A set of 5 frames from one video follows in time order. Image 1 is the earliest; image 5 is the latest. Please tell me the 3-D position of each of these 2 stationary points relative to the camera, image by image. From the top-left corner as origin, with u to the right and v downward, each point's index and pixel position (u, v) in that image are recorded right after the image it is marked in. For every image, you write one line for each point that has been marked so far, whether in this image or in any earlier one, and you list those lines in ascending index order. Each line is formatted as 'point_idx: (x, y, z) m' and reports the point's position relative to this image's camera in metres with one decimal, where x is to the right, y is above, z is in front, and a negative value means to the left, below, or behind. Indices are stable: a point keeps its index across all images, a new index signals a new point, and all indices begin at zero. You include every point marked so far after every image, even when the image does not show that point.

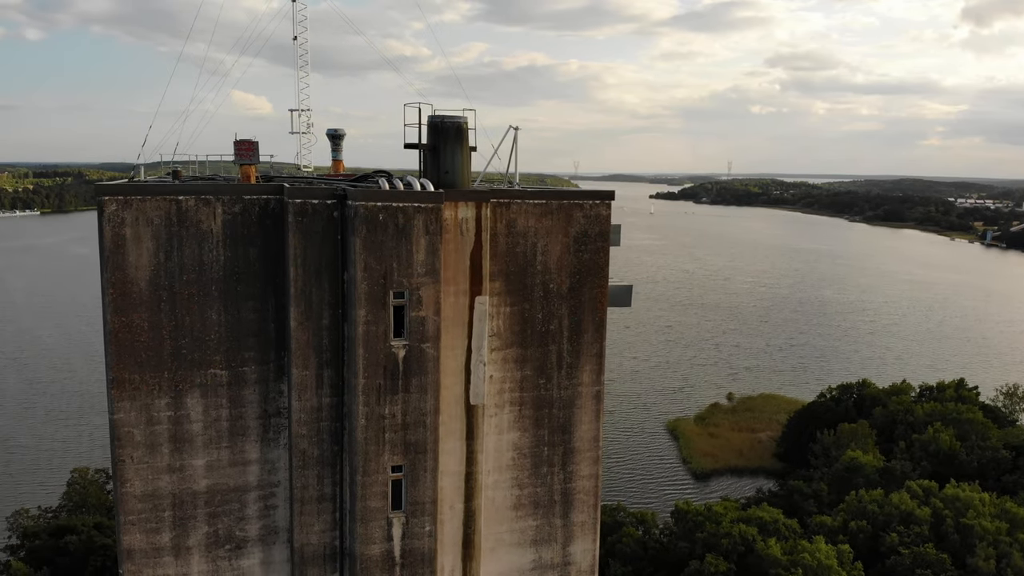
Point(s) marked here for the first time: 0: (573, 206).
0: (+0.9, +1.2, +10.2) m
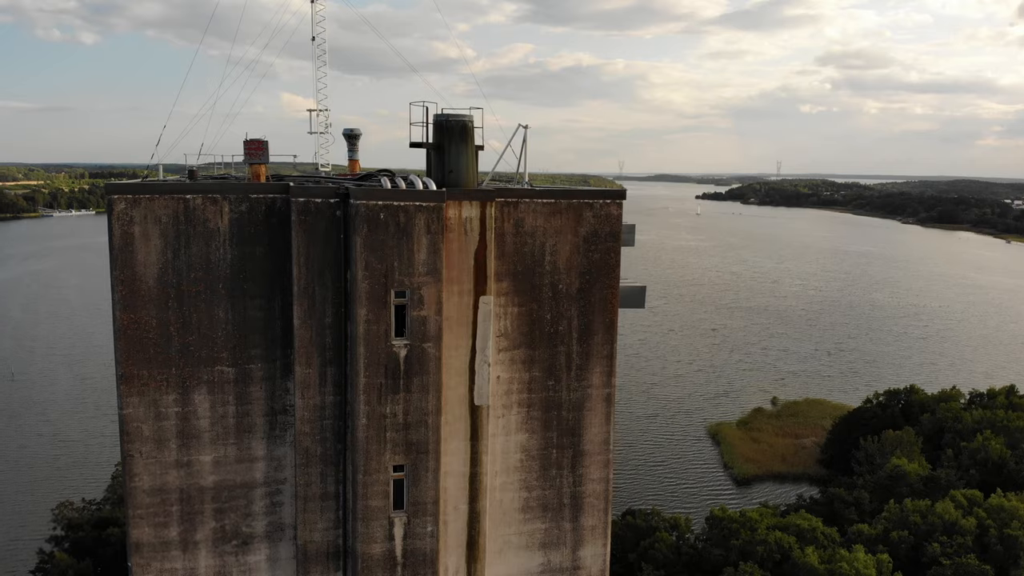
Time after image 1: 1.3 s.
0: (+1.1, +1.2, +10.0) m
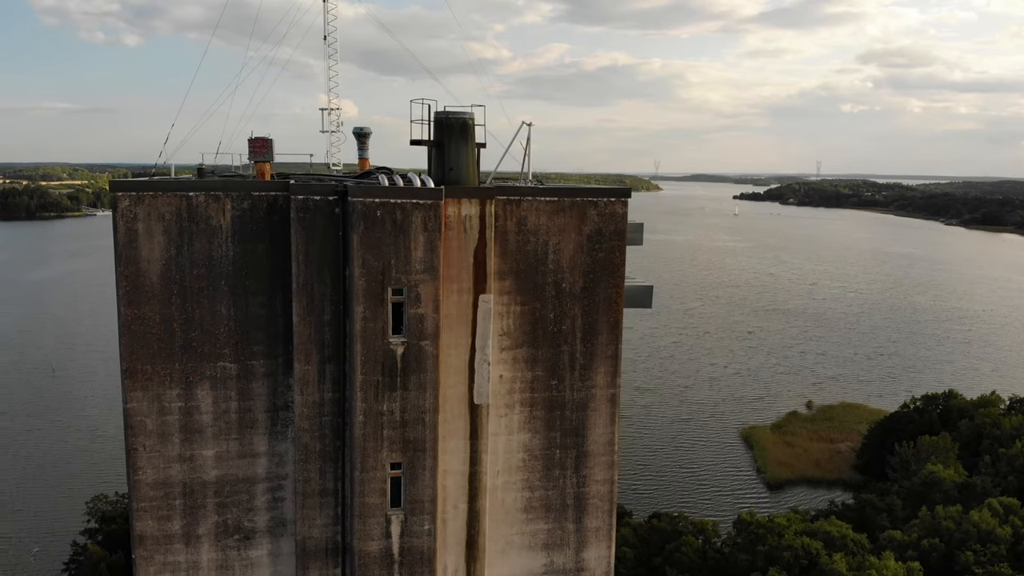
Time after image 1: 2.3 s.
0: (+1.1, +1.2, +9.9) m
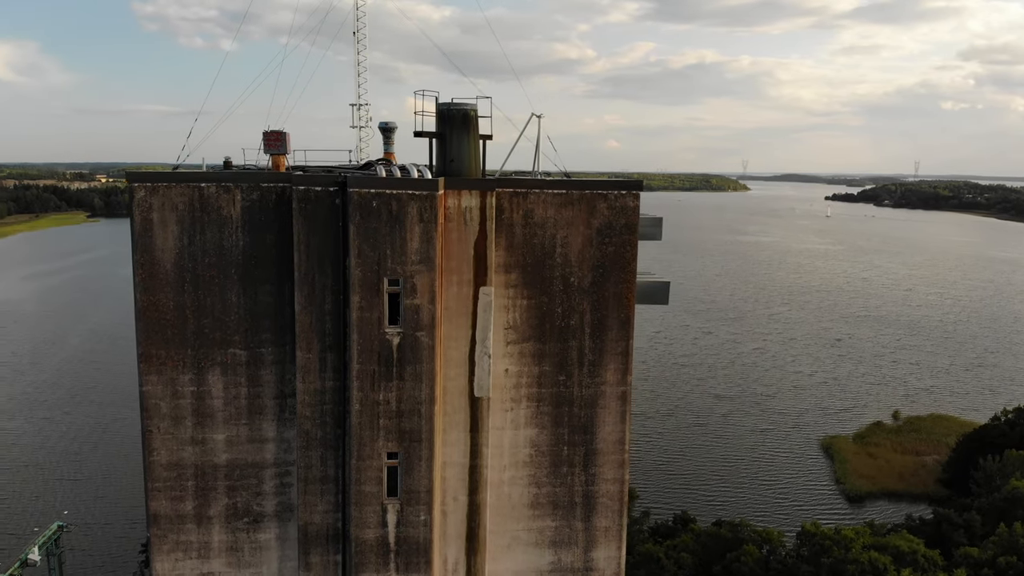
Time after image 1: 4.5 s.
0: (+1.2, +1.3, +9.8) m
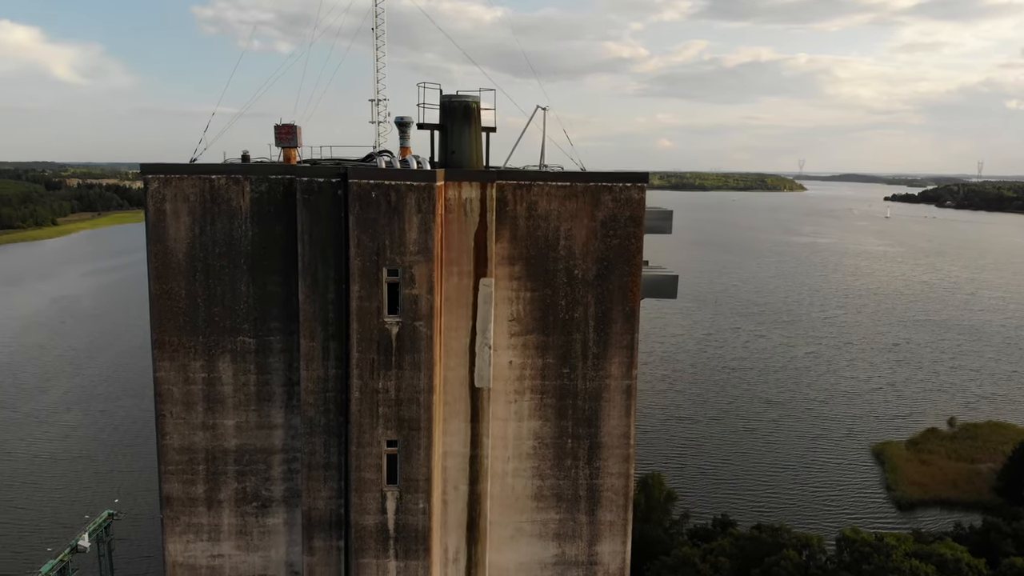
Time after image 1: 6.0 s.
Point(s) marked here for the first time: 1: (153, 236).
0: (+1.3, +1.4, +9.8) m
1: (-4.9, +0.7, +9.2) m
